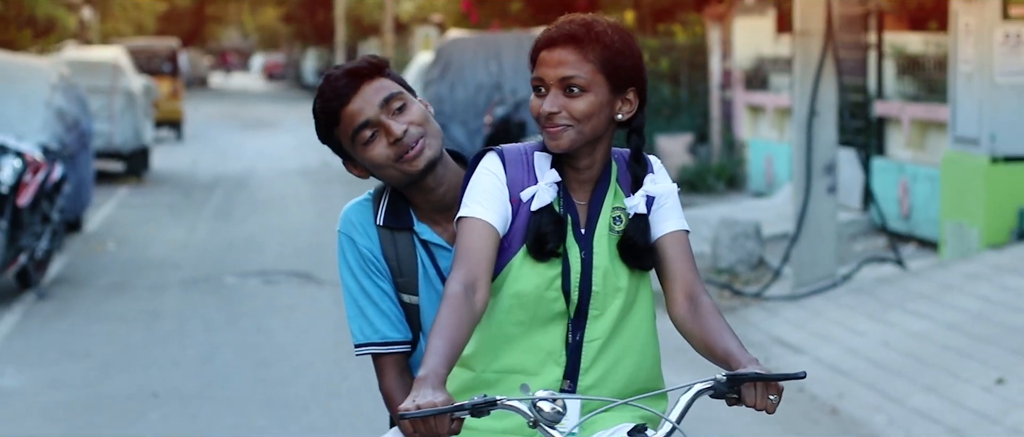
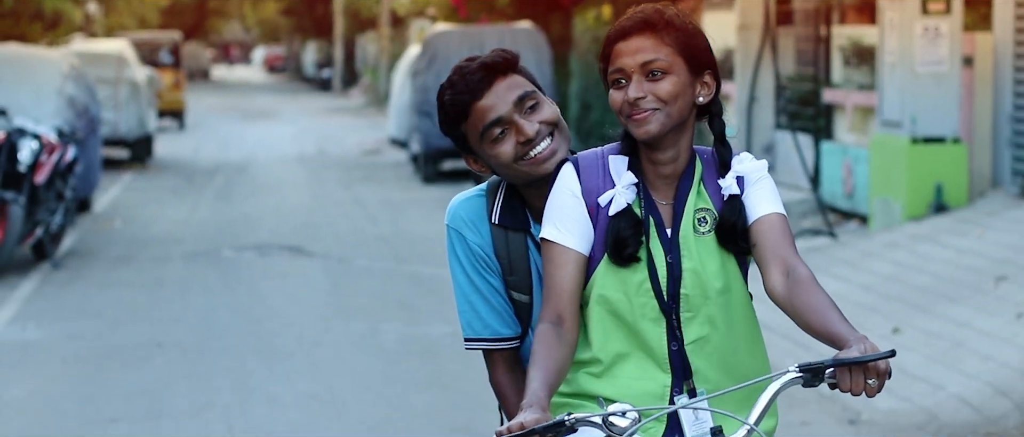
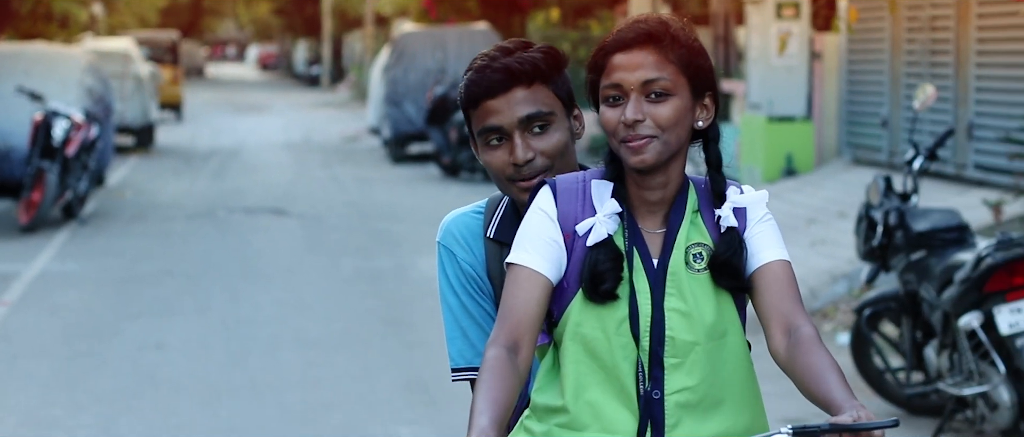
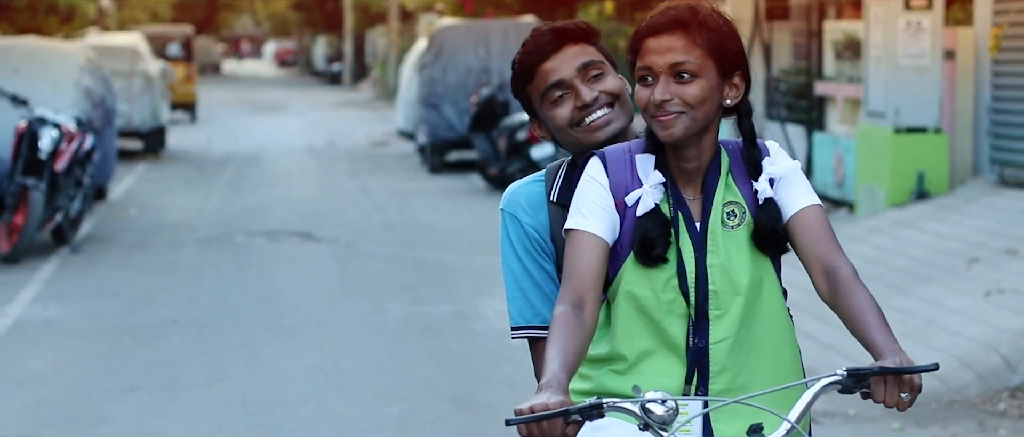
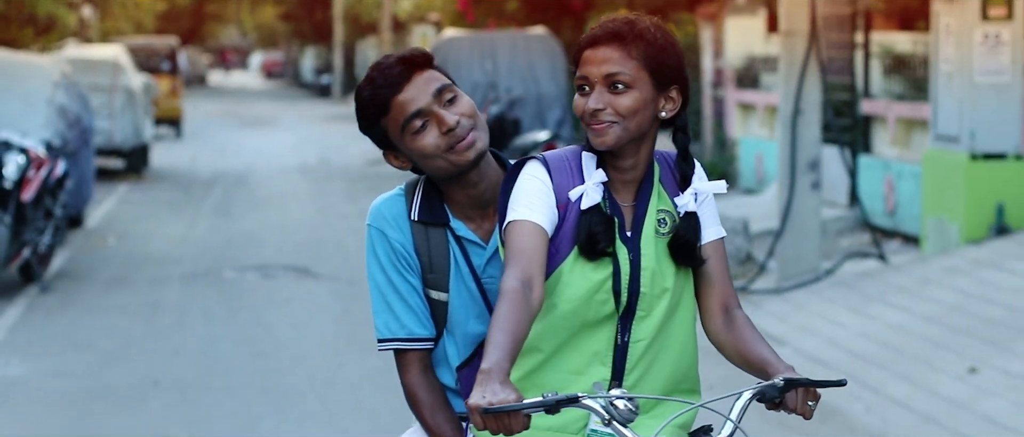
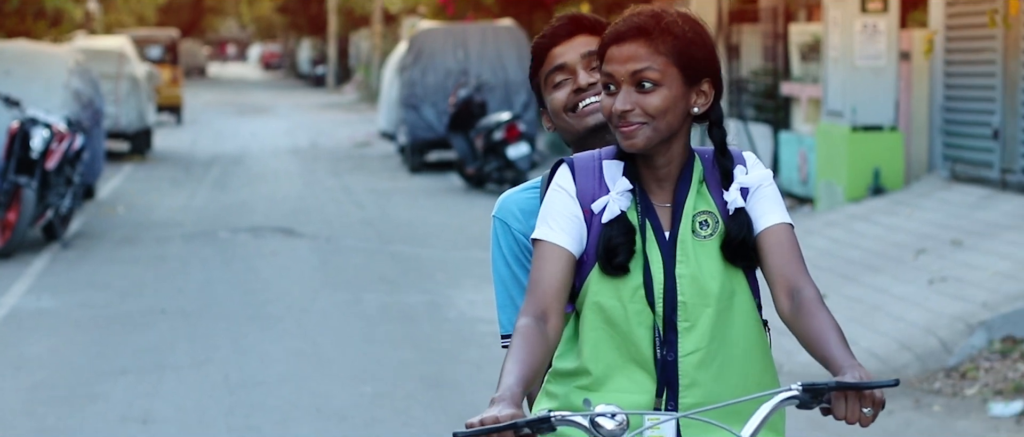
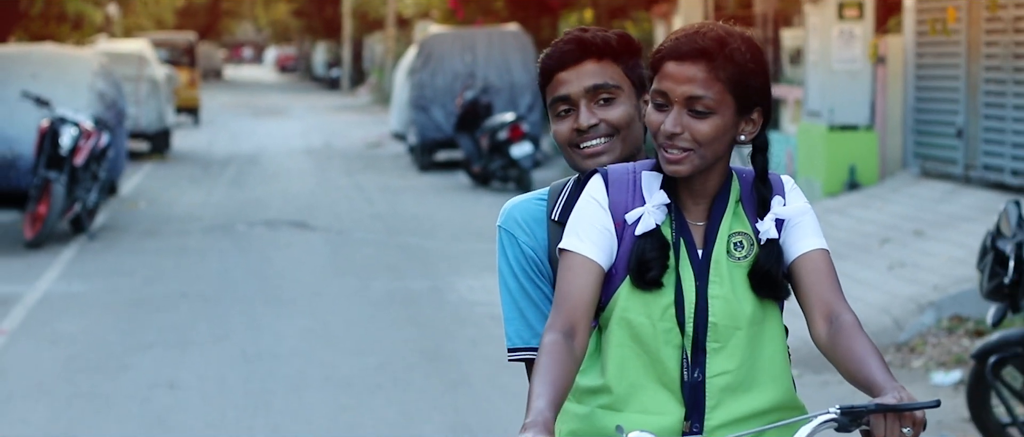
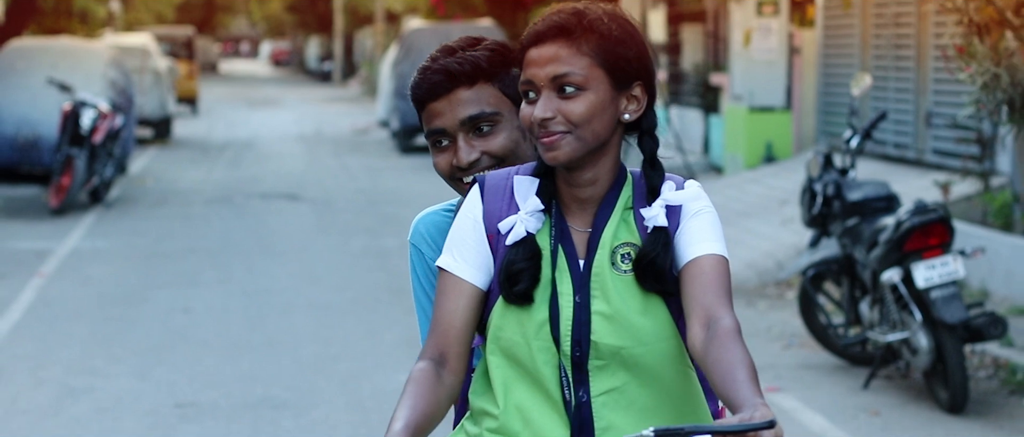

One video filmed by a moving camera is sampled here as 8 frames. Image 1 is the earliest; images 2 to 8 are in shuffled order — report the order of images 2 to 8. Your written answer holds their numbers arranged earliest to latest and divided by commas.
5, 2, 4, 6, 7, 3, 8
